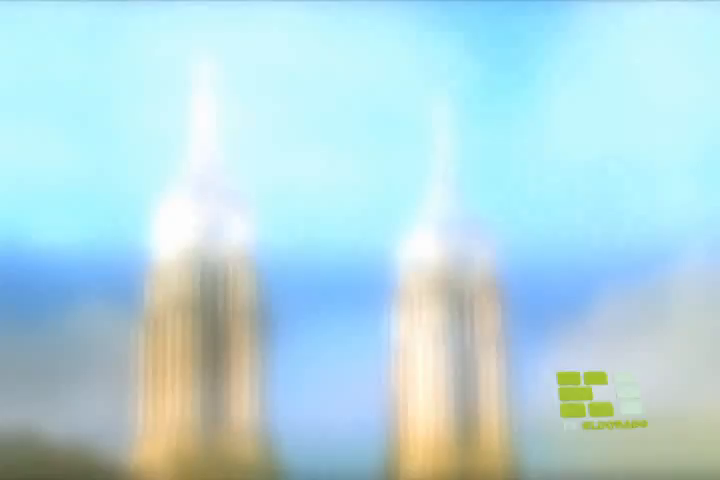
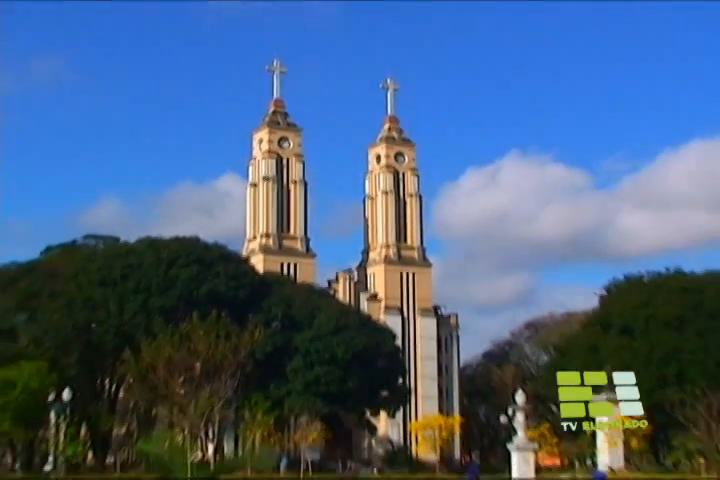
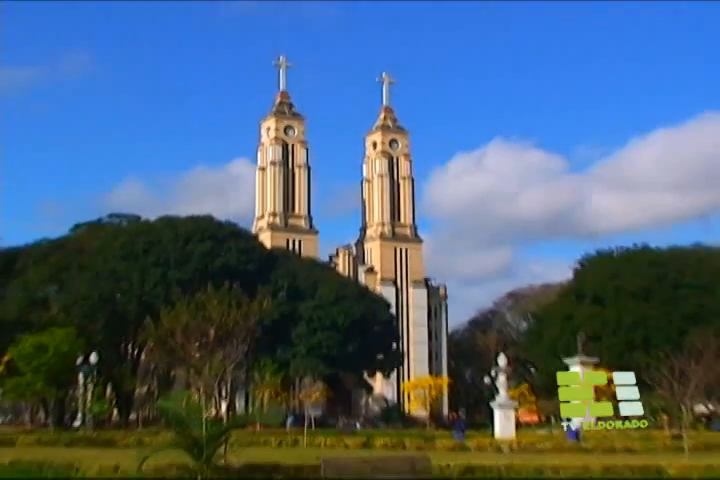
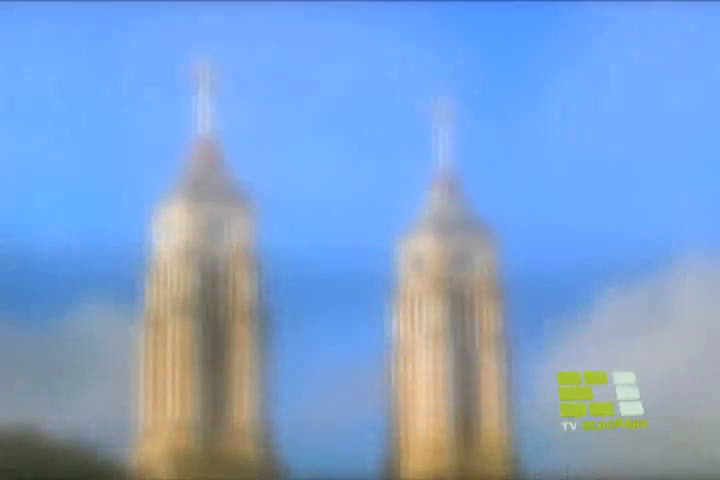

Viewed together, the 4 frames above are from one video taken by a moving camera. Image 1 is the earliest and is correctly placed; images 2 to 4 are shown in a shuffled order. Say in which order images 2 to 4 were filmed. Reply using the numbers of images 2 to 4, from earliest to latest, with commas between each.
4, 2, 3
